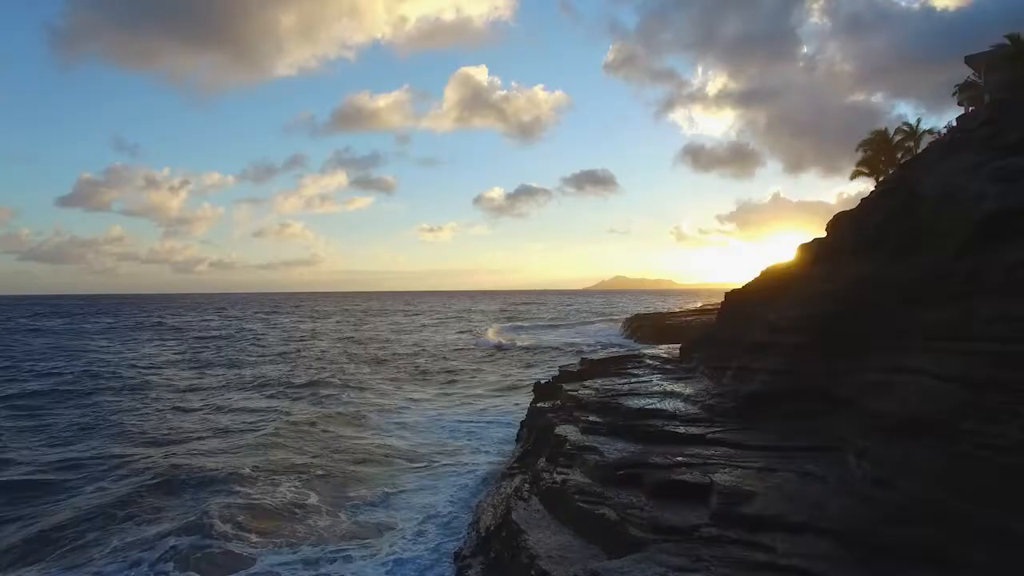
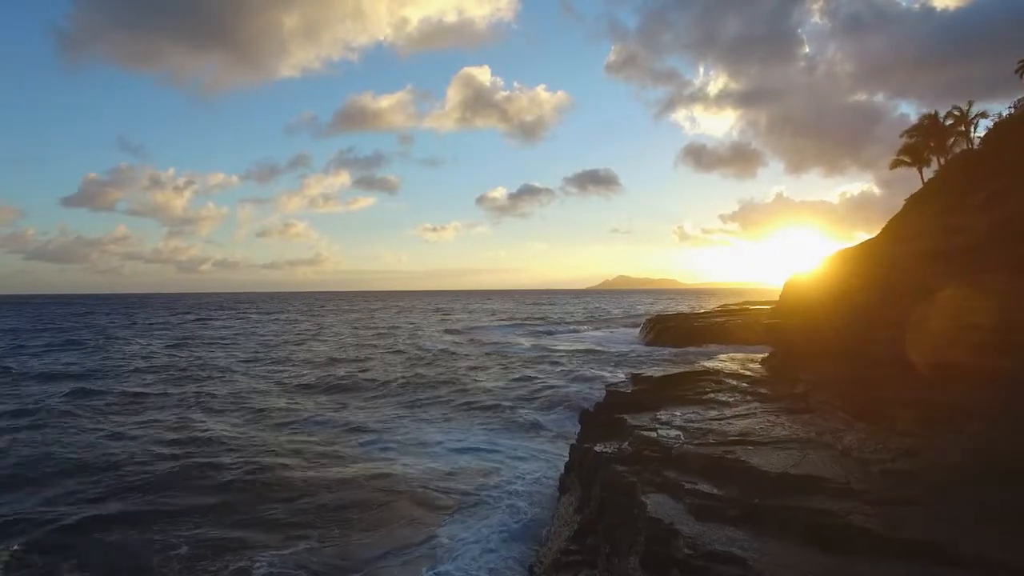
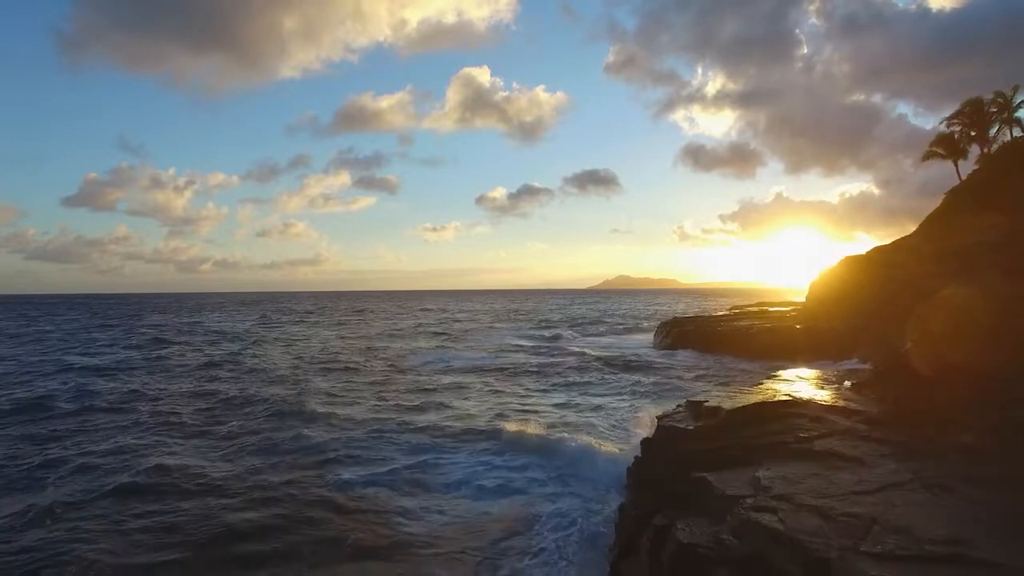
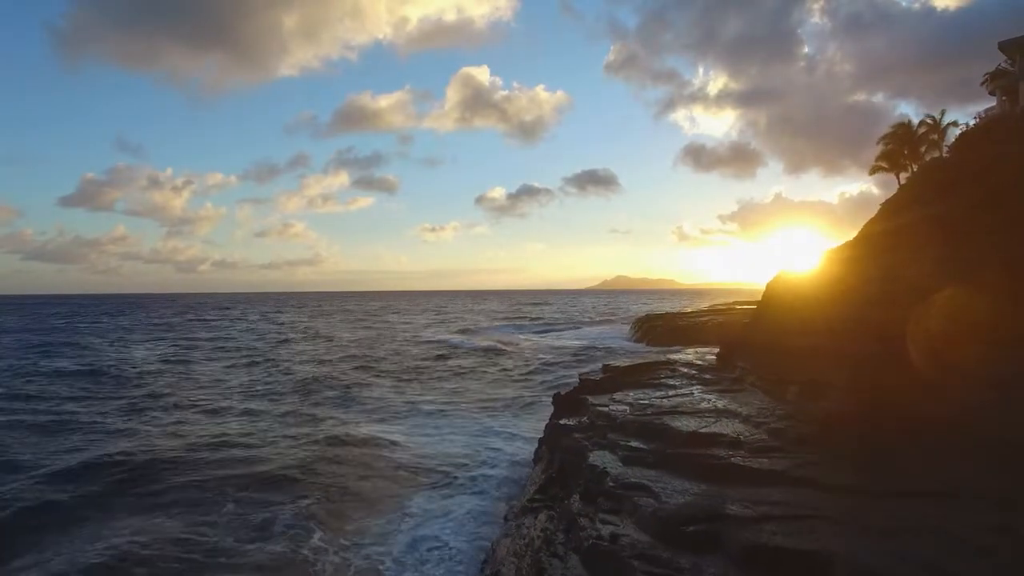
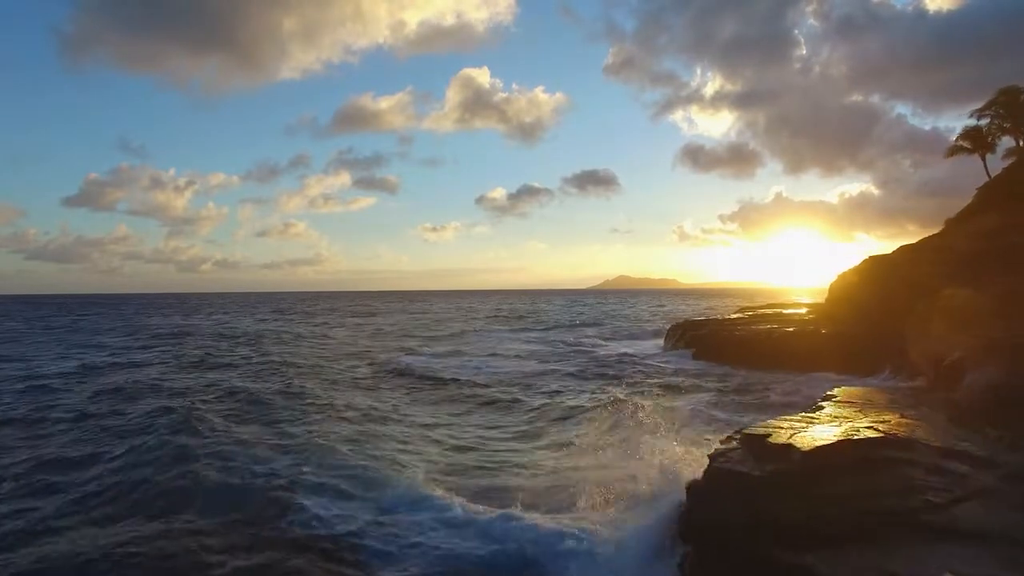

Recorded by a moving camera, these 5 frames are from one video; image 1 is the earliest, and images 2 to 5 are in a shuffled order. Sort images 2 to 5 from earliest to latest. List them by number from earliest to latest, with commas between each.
4, 2, 3, 5
